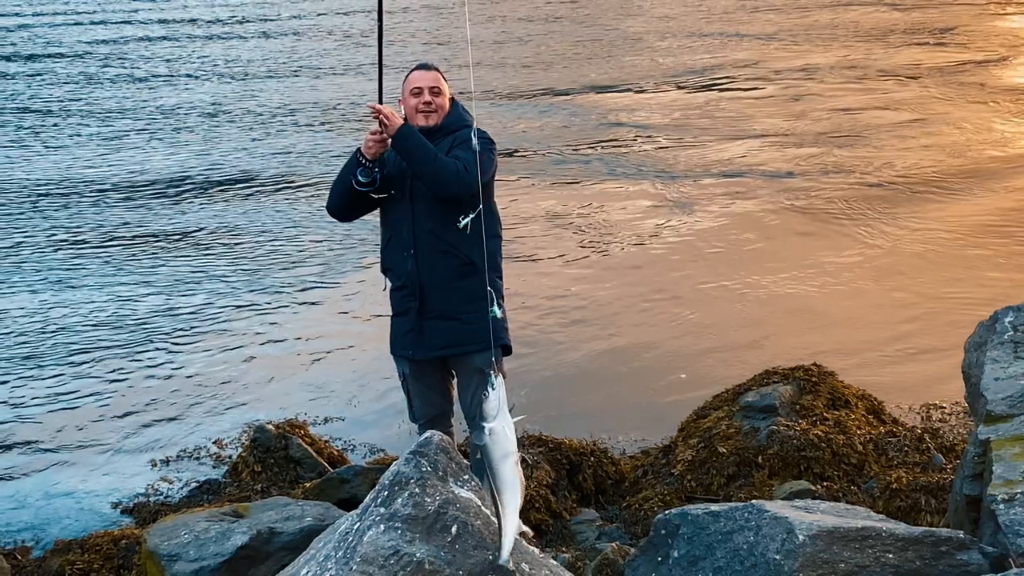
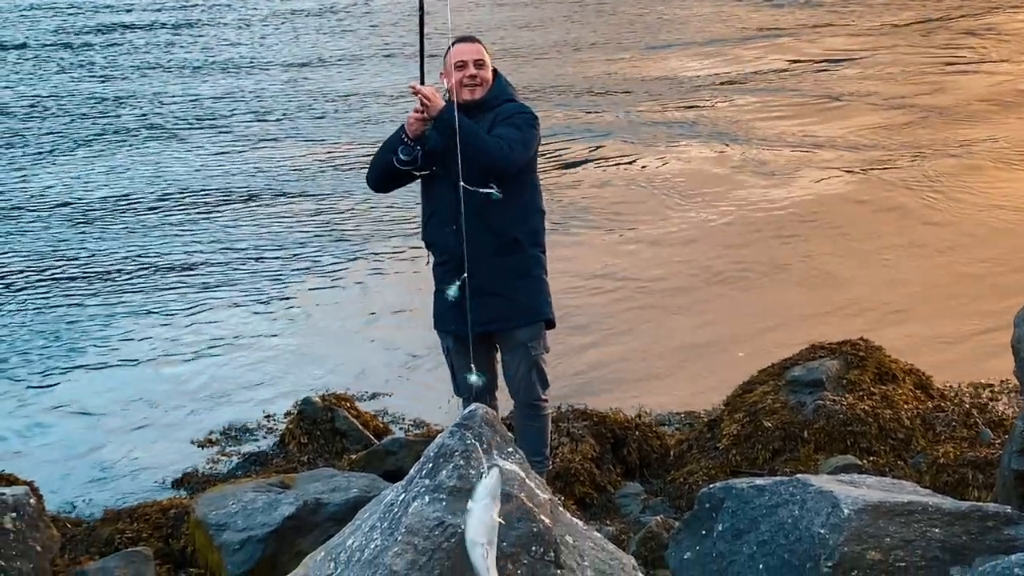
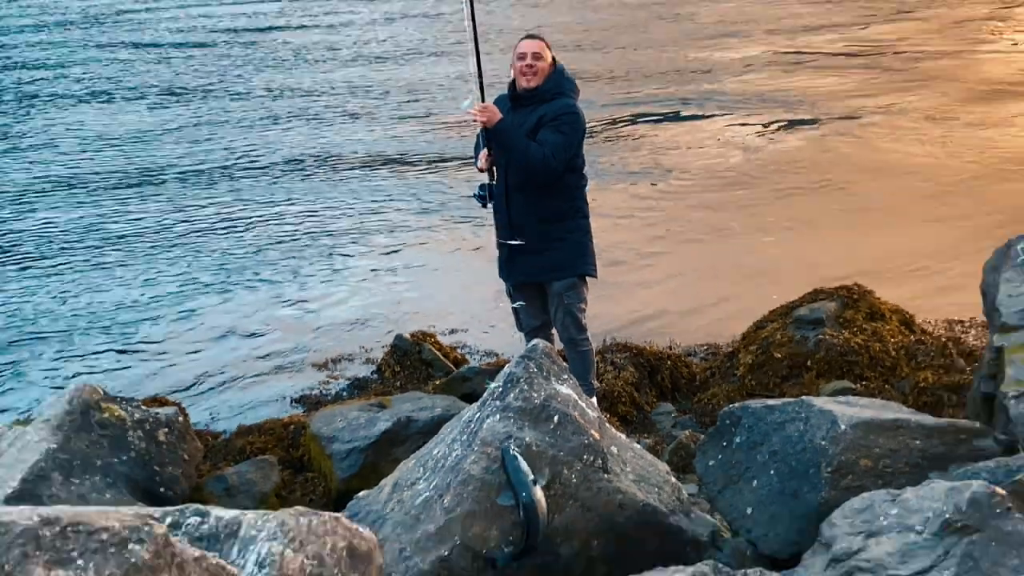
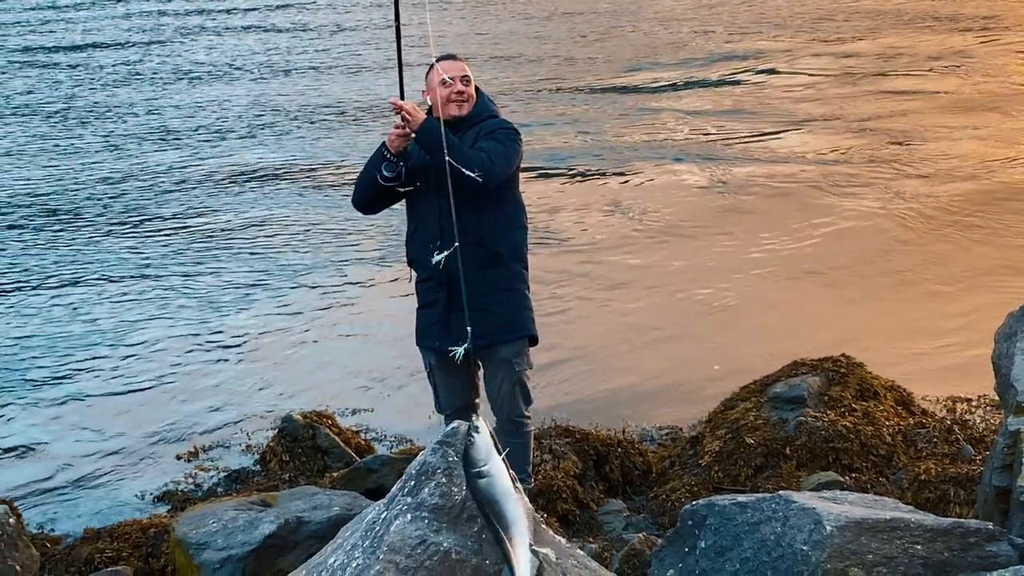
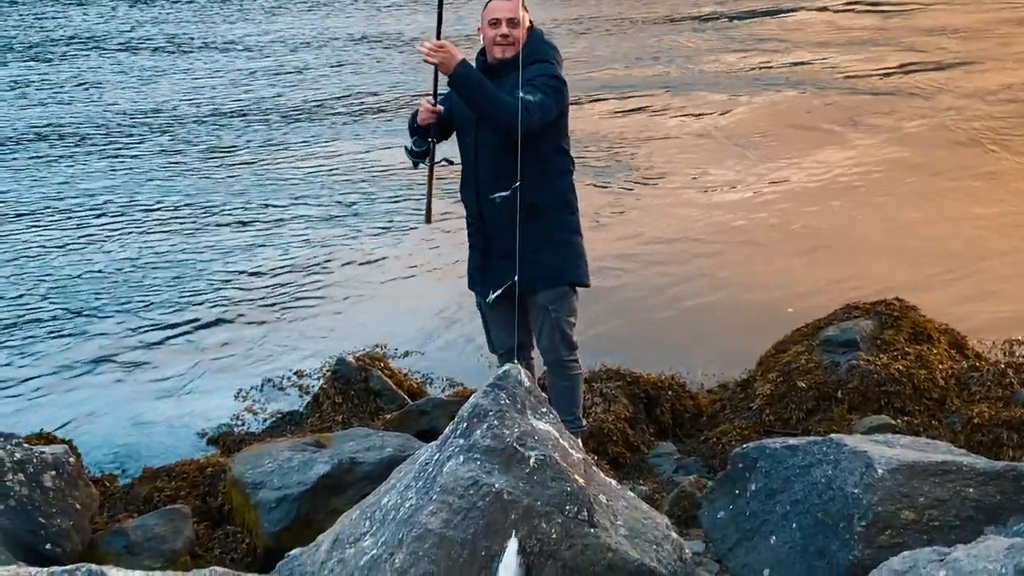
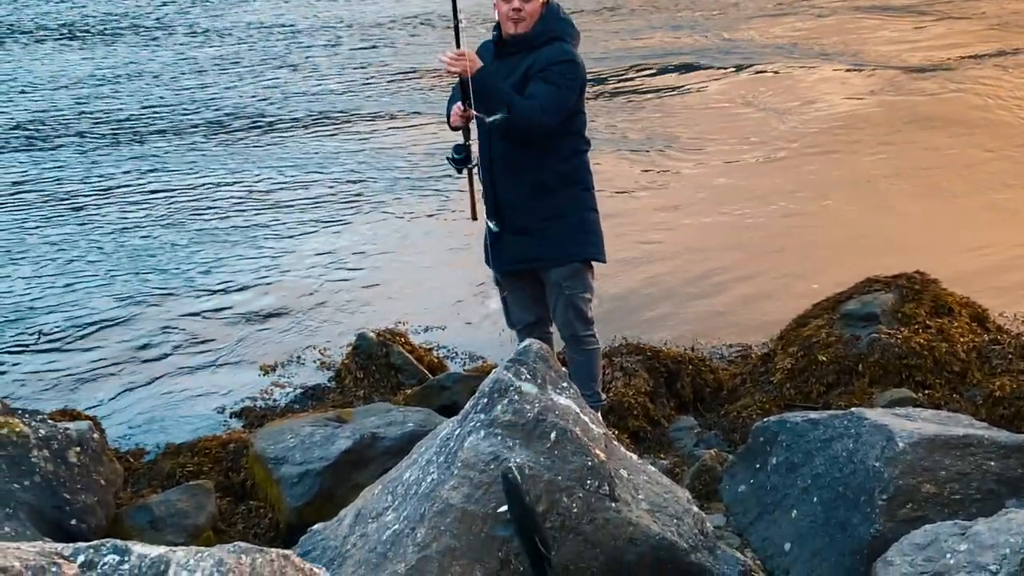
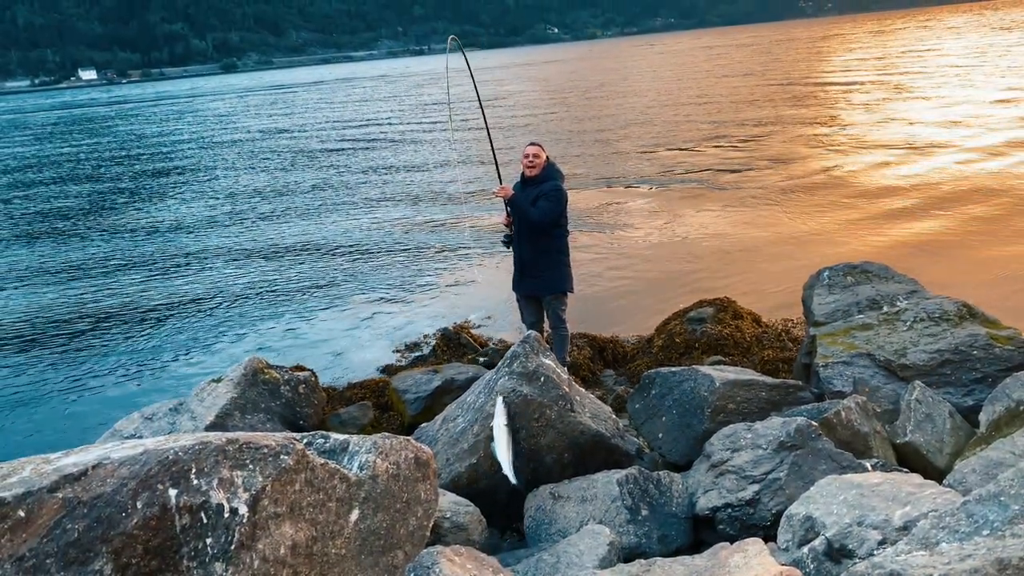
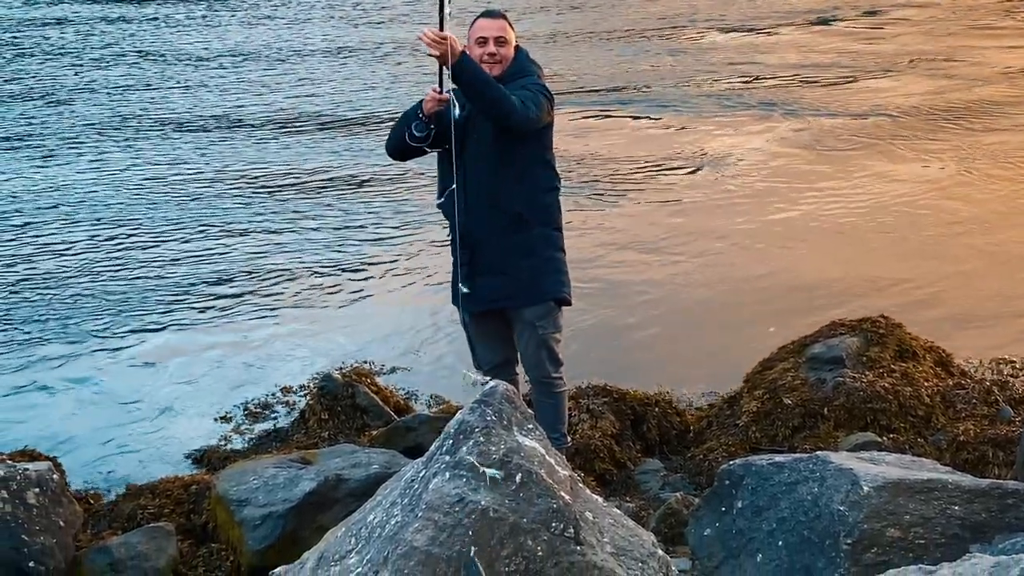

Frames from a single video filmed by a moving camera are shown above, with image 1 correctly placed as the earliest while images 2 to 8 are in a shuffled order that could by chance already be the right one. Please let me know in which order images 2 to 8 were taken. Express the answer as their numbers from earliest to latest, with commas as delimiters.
4, 2, 8, 5, 6, 3, 7
